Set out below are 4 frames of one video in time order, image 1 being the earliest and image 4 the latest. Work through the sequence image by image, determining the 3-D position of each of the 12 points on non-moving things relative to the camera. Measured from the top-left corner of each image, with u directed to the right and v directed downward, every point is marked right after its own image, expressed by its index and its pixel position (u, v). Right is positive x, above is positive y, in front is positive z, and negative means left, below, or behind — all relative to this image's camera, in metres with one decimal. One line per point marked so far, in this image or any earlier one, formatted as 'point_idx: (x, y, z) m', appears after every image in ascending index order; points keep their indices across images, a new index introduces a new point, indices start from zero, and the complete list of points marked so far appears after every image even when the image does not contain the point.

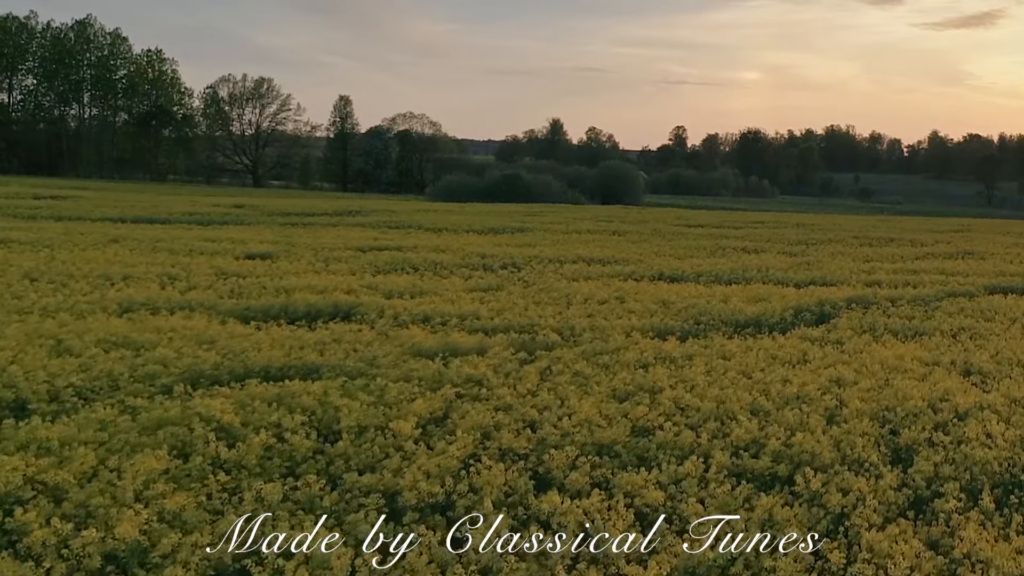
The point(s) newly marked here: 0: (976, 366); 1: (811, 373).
0: (+5.4, -0.9, +10.5) m
1: (+3.2, -0.9, +9.5) m
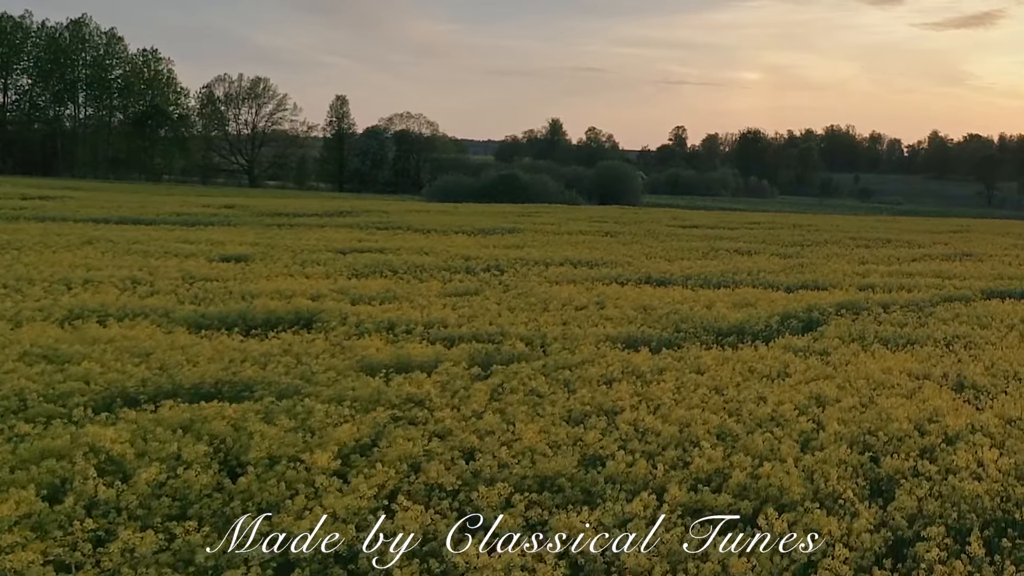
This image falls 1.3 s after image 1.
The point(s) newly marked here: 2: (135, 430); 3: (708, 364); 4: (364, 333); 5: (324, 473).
0: (+5.0, -1.0, +9.7) m
1: (+2.7, -1.0, +8.7) m
2: (-2.6, -1.0, +6.2) m
3: (+2.1, -0.8, +9.7) m
4: (-2.0, -0.6, +12.3) m
5: (-1.2, -1.2, +5.6) m
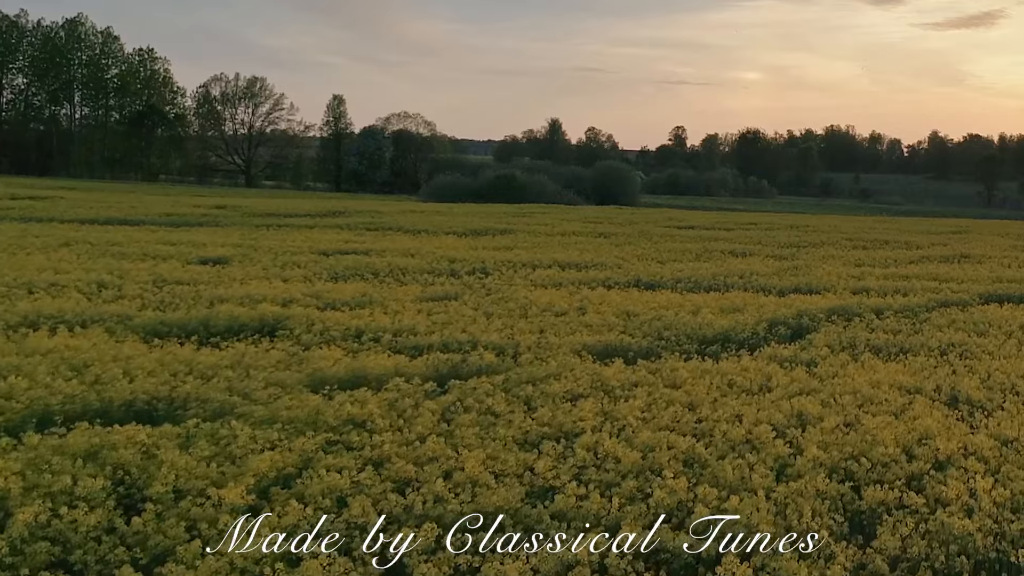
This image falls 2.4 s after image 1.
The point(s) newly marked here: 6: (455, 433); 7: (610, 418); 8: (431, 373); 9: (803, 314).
0: (+4.6, -1.1, +9.1) m
1: (+2.3, -1.1, +8.1) m
2: (-3.0, -1.1, +5.5) m
3: (+1.7, -0.9, +9.1) m
4: (-2.4, -0.7, +11.7) m
5: (-1.6, -1.2, +5.0) m
6: (-0.4, -1.1, +6.7) m
7: (+0.8, -1.1, +7.4) m
8: (-0.8, -0.9, +9.1) m
9: (+4.8, -0.4, +14.9) m
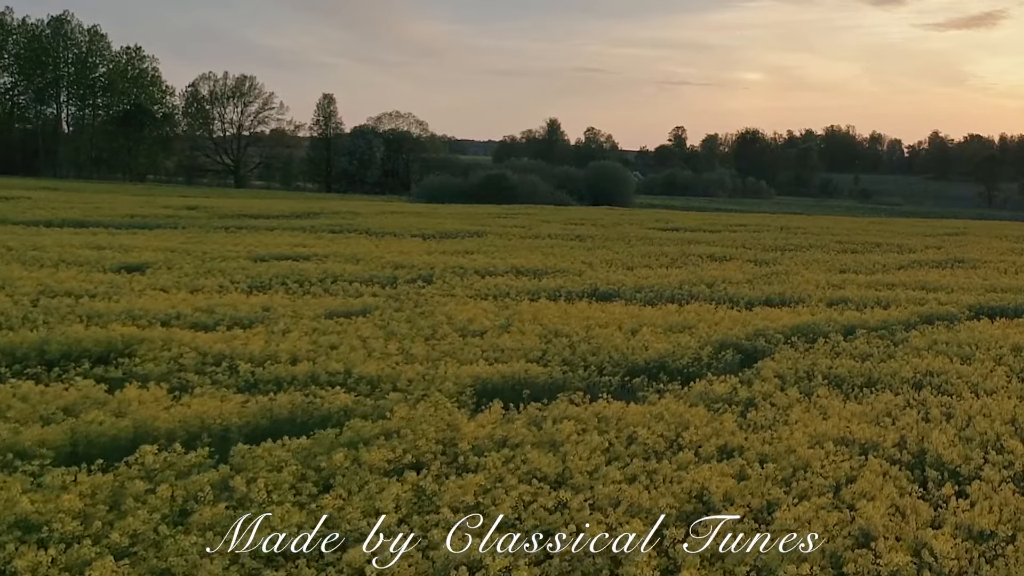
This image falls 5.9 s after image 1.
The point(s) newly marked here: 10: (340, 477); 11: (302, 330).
0: (+3.3, -1.3, +7.0) m
1: (+1.0, -1.3, +6.0) m
2: (-4.3, -1.3, +3.5) m
3: (+0.4, -1.1, +7.0) m
4: (-3.7, -0.9, +9.6) m
5: (-2.9, -1.5, +2.9) m
6: (-1.7, -1.3, +4.6) m
7: (-0.5, -1.3, +5.3) m
8: (-2.1, -1.1, +7.0) m
9: (+3.5, -0.7, +12.8) m
10: (-1.1, -1.2, +5.7) m
11: (-2.9, -0.6, +12.8) m
